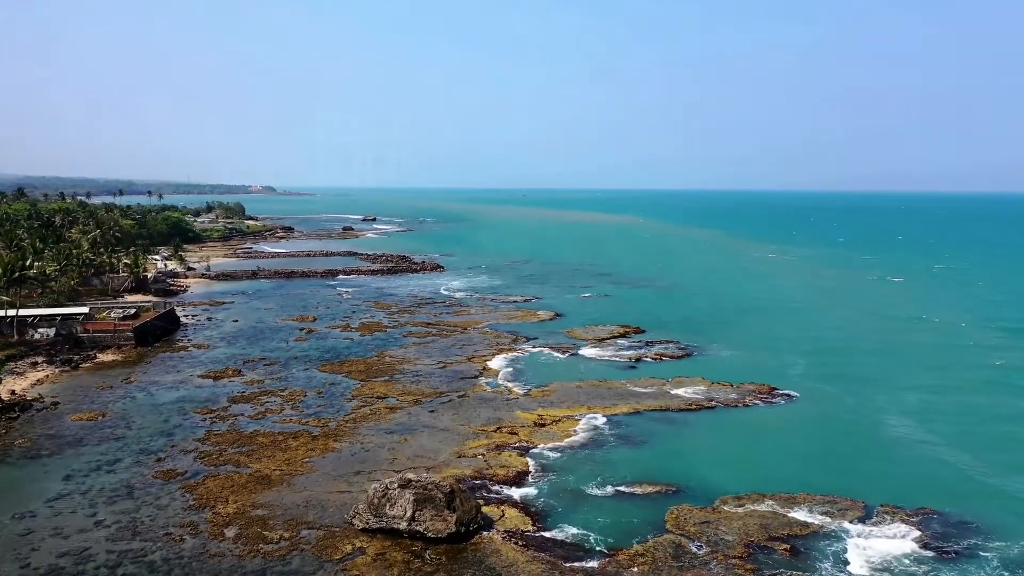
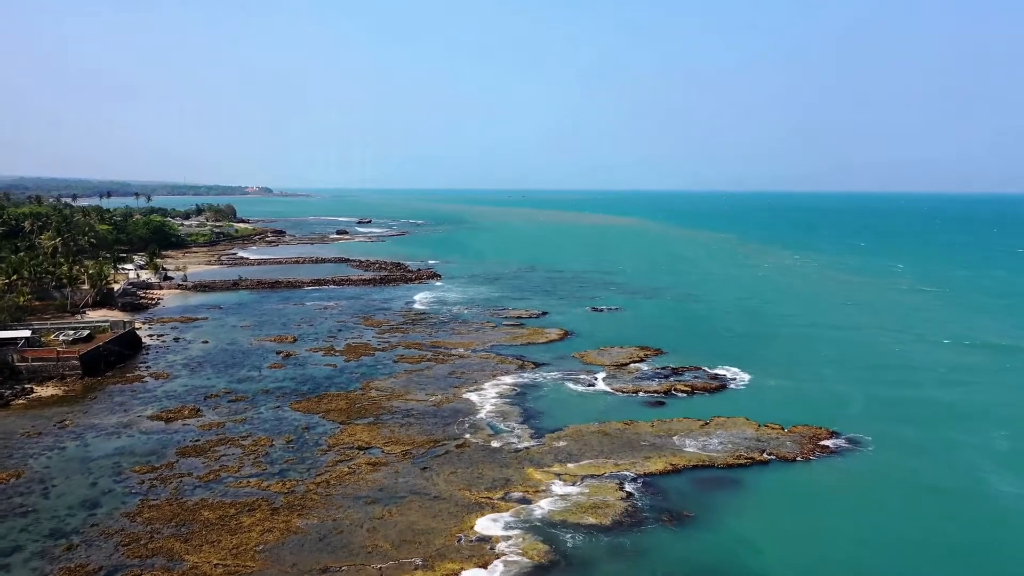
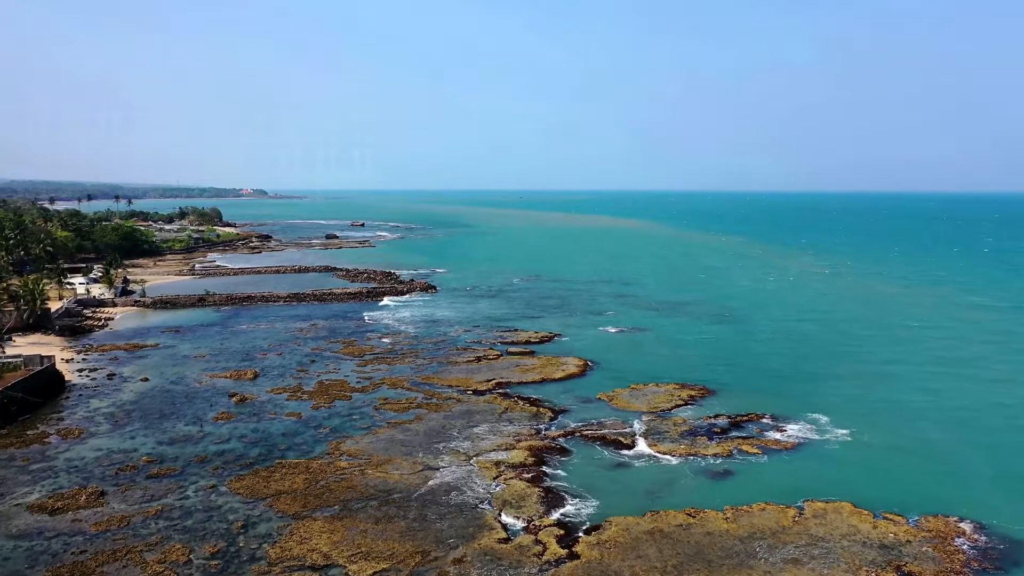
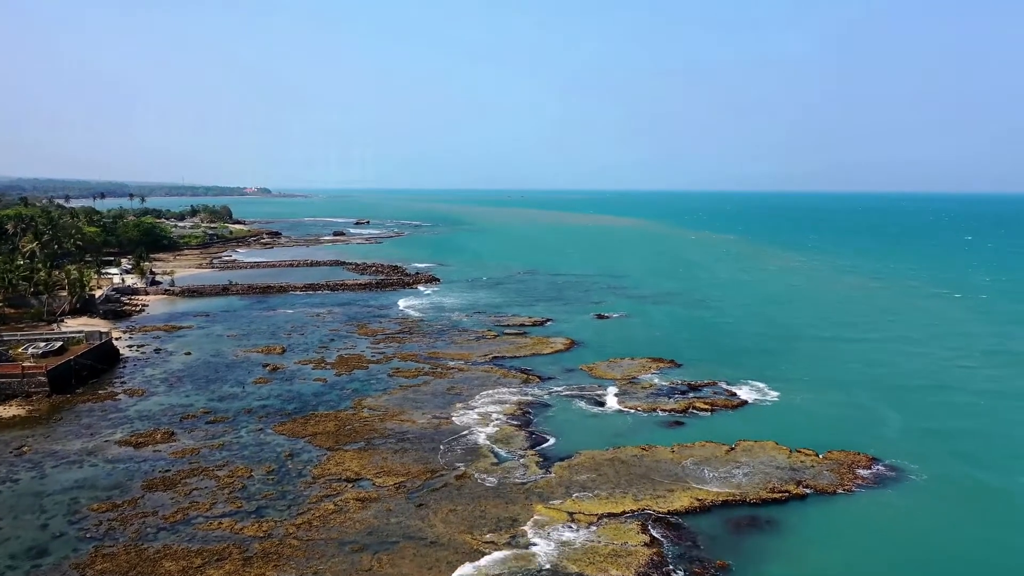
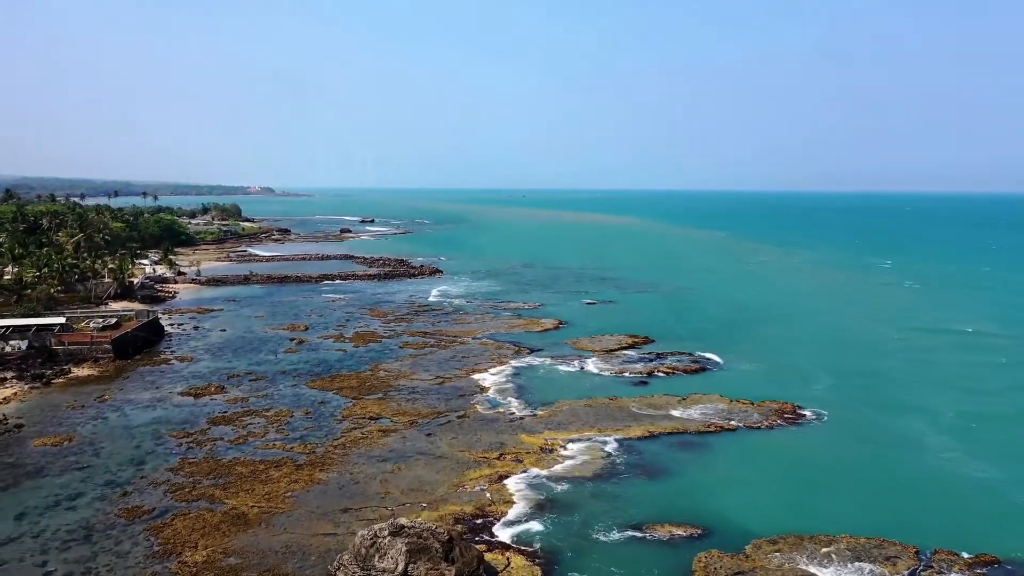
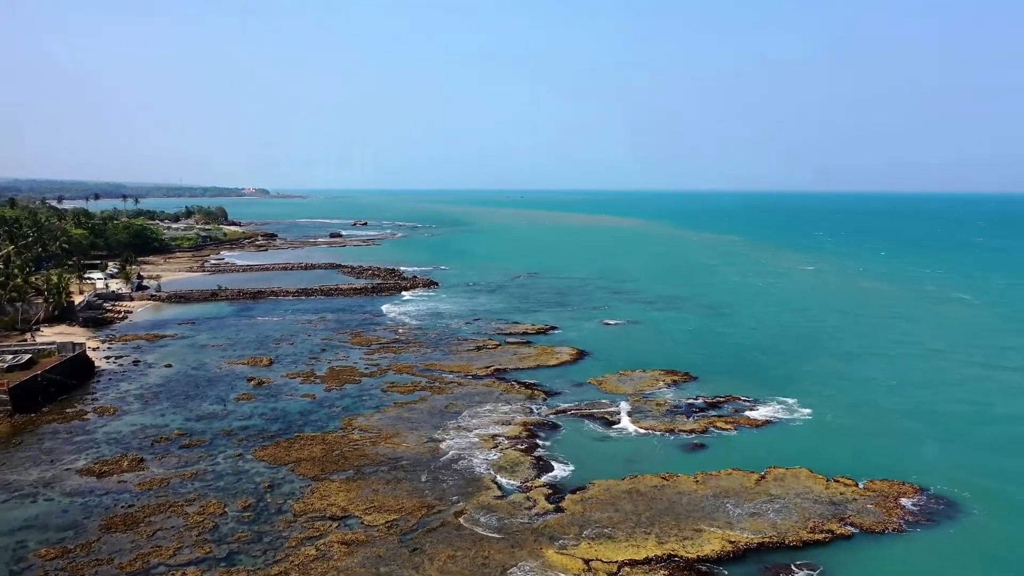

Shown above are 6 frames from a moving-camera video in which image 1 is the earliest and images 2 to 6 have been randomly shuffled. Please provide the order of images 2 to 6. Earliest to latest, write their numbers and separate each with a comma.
5, 2, 4, 6, 3
